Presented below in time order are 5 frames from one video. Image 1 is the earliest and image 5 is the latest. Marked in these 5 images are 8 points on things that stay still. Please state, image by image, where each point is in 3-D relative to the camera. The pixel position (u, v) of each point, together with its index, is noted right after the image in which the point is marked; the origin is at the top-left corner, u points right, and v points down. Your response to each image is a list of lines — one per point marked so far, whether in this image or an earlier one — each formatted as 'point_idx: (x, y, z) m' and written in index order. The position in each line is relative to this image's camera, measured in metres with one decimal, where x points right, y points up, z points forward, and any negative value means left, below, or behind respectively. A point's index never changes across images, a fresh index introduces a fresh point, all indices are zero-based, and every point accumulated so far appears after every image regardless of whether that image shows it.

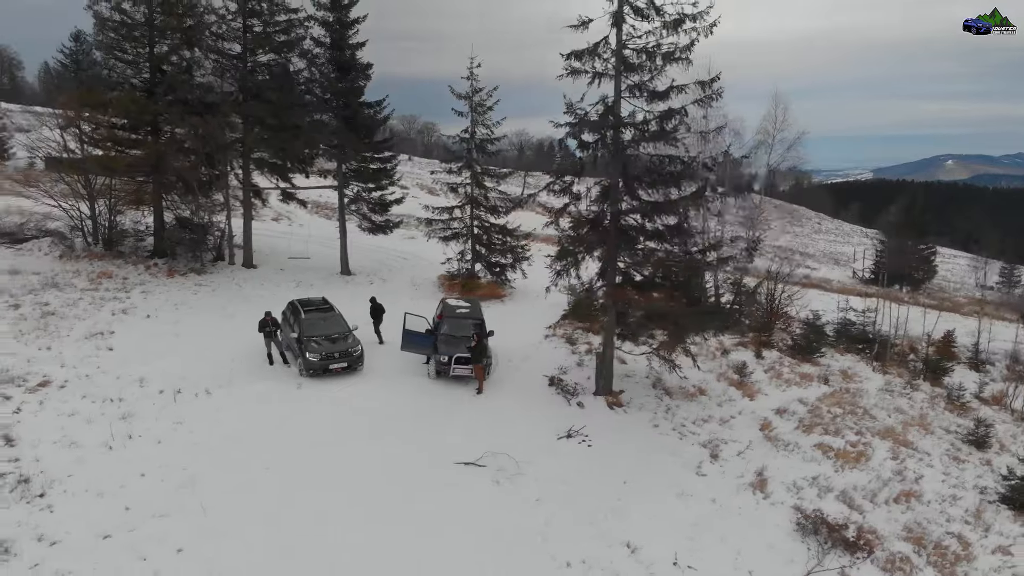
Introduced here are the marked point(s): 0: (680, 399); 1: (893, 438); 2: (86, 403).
0: (+2.5, -1.6, +12.0) m
1: (+5.2, -2.1, +11.0) m
2: (-6.1, -1.4, +11.3) m
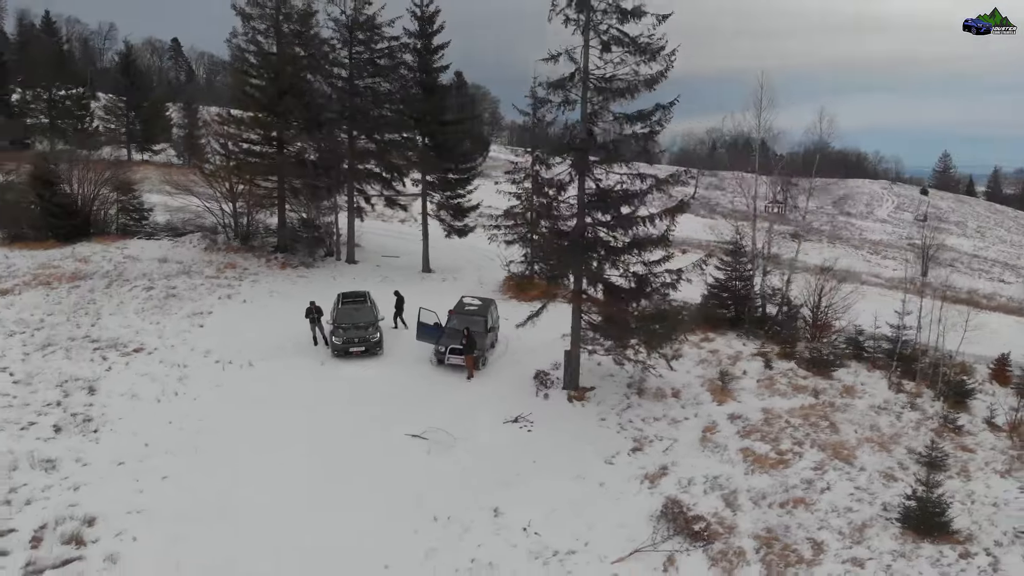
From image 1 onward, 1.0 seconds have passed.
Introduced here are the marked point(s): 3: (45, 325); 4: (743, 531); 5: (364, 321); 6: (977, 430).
0: (+2.1, -1.8, +13.0) m
1: (+4.5, -2.3, +11.4) m
2: (-6.4, -1.2, +14.4) m
3: (-9.5, -0.6, +16.5) m
4: (+2.5, -2.7, +9.2) m
5: (-2.7, -0.6, +14.8) m
6: (+7.5, -2.3, +13.1) m
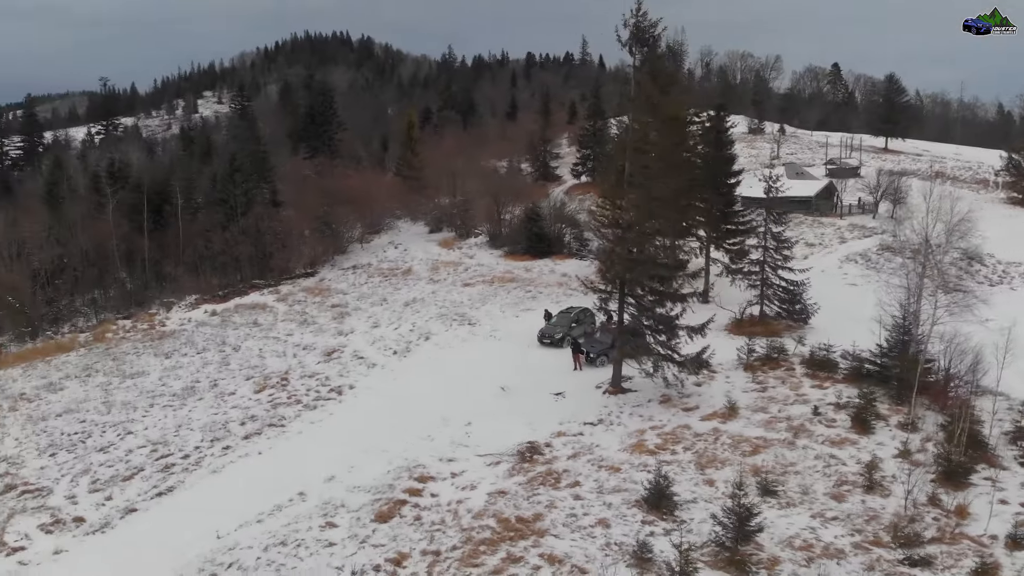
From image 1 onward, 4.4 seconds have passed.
0: (+3.3, -2.7, +18.5) m
1: (+3.7, -3.3, +15.8) m
2: (-1.4, -1.3, +25.7) m
3: (-2.0, -0.5, +29.4) m
4: (+0.7, -3.4, +15.7) m
5: (+1.4, -1.1, +23.2) m
6: (+7.0, -3.7, +14.8) m
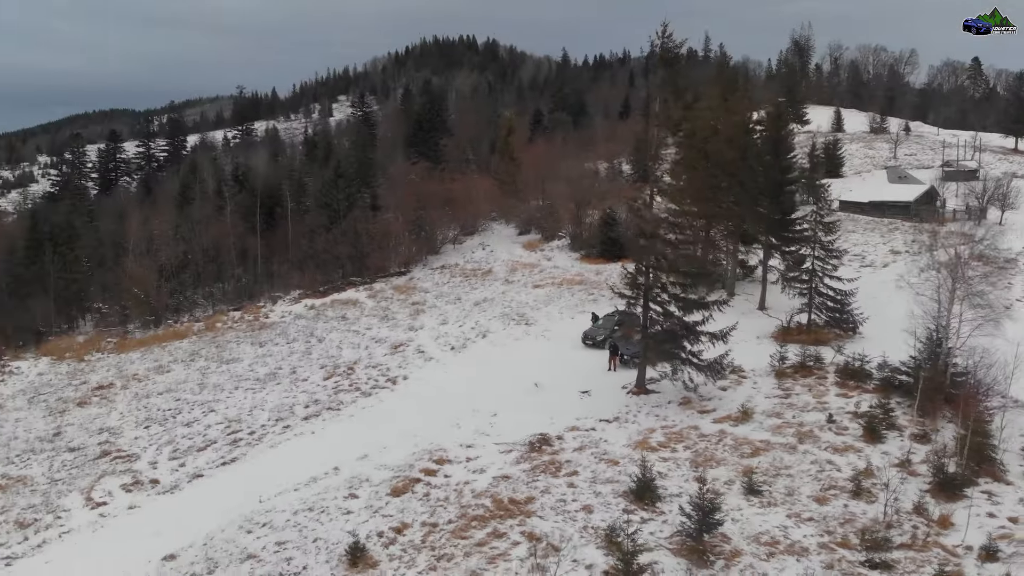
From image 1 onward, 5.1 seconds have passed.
0: (+3.9, -2.8, +19.6) m
1: (+3.9, -3.5, +16.8) m
2: (+0.4, -1.3, +27.3) m
3: (+0.4, -0.5, +31.1) m
4: (+0.9, -3.5, +17.2) m
5: (+2.8, -1.2, +24.5) m
6: (+7.0, -4.0, +15.4) m
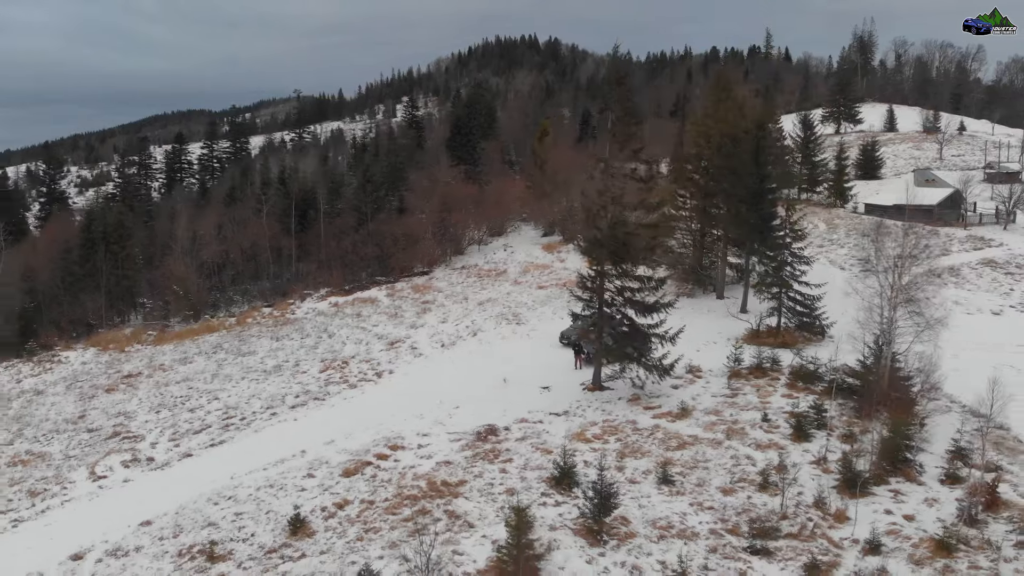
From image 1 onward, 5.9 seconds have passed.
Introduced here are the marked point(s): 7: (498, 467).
0: (+2.9, -3.0, +21.0) m
1: (+2.6, -3.7, +18.2) m
2: (0.0, -1.4, +29.0) m
3: (+0.4, -0.6, +32.7) m
4: (-0.4, -3.6, +18.8) m
5: (+2.2, -1.3, +26.0) m
6: (+5.5, -4.1, +16.5) m
7: (-0.3, -3.9, +17.8) m
